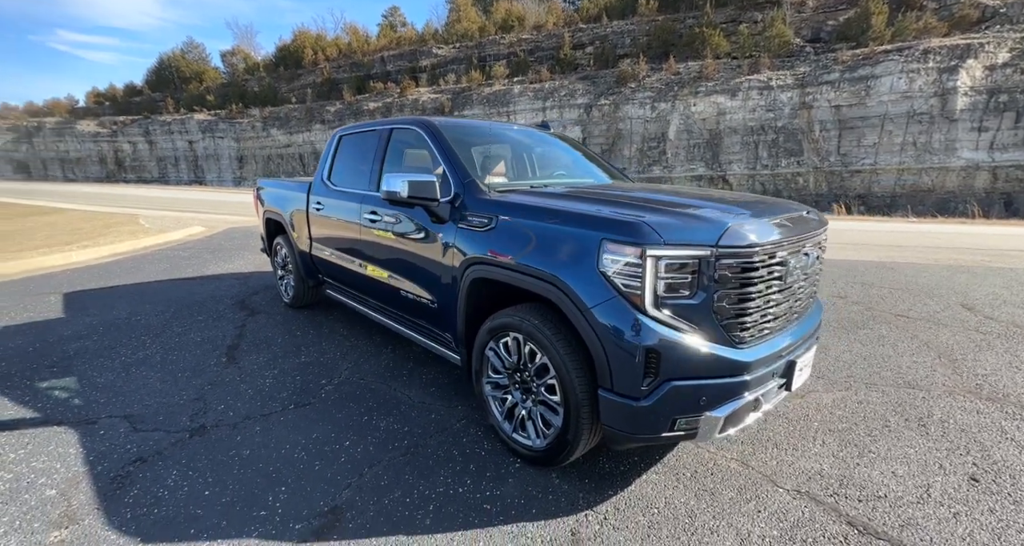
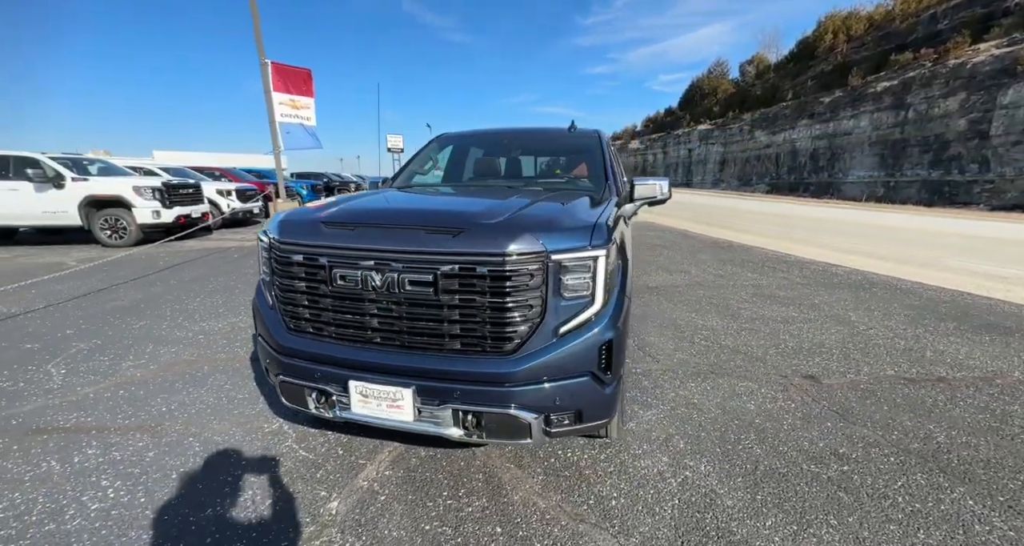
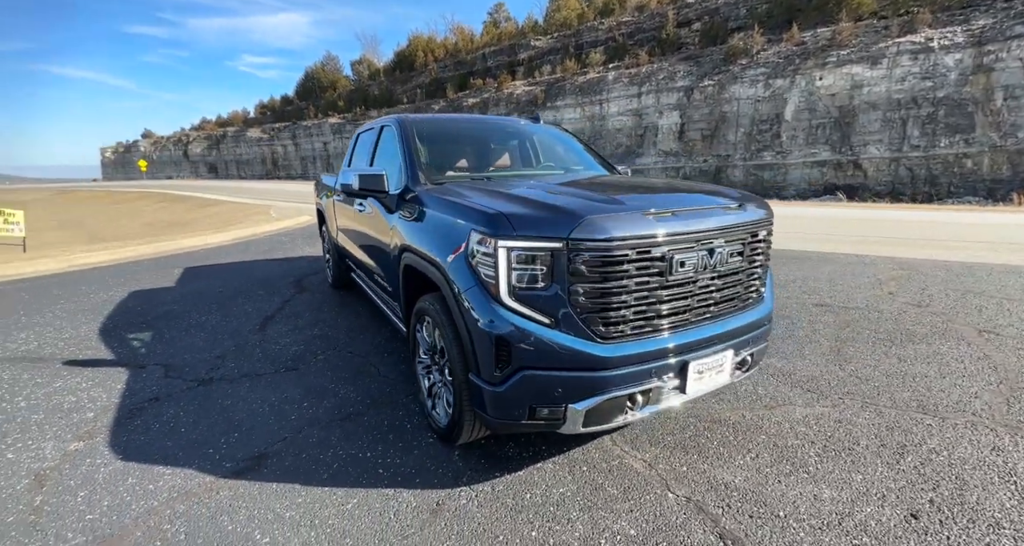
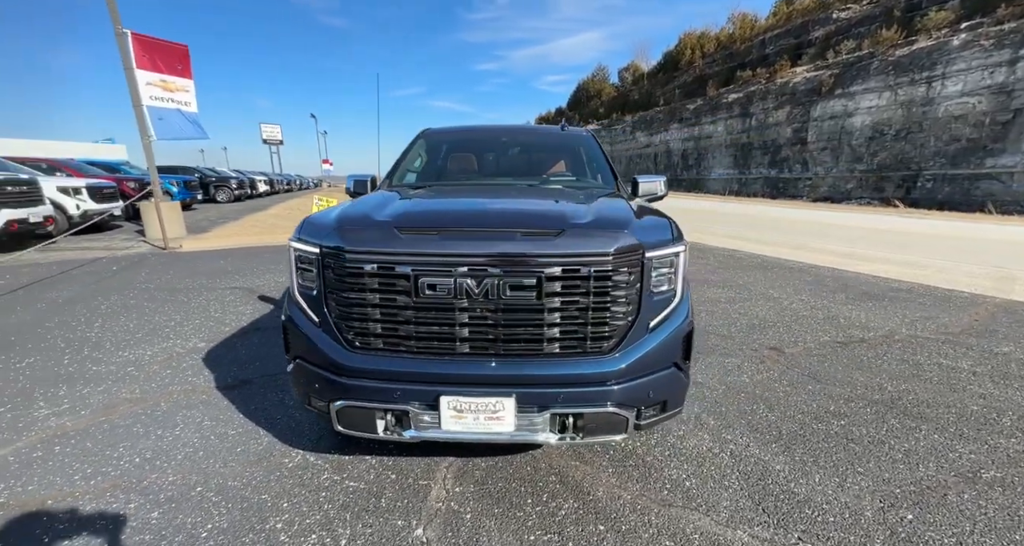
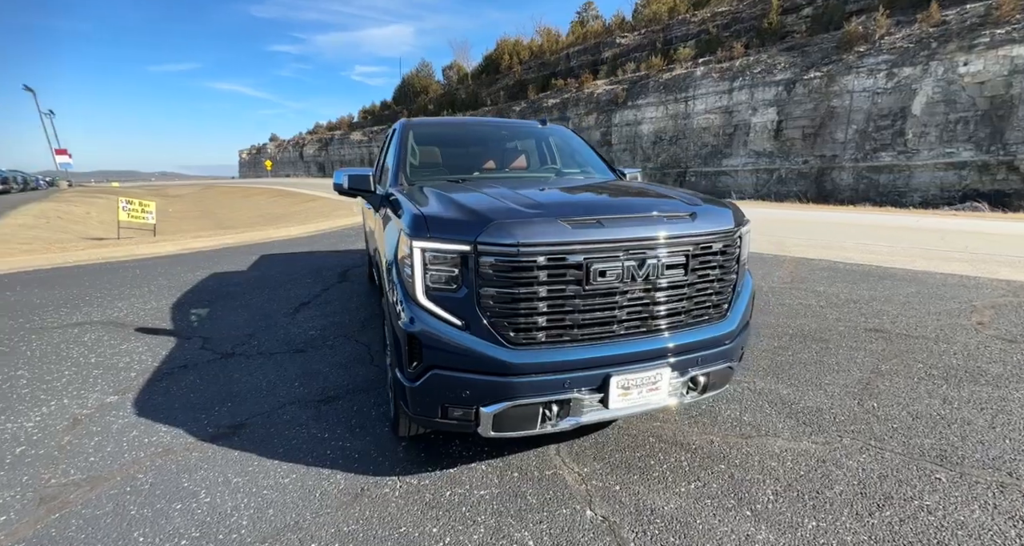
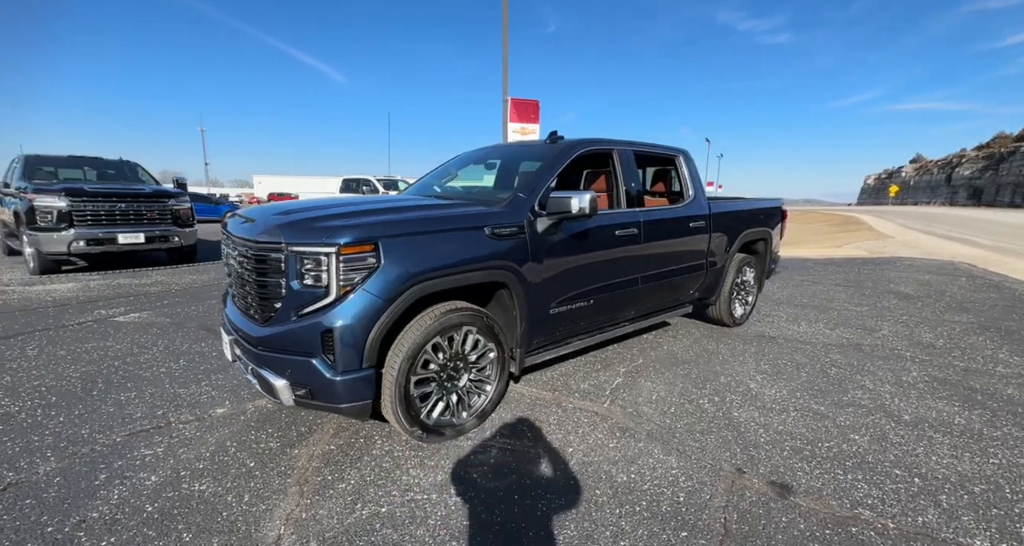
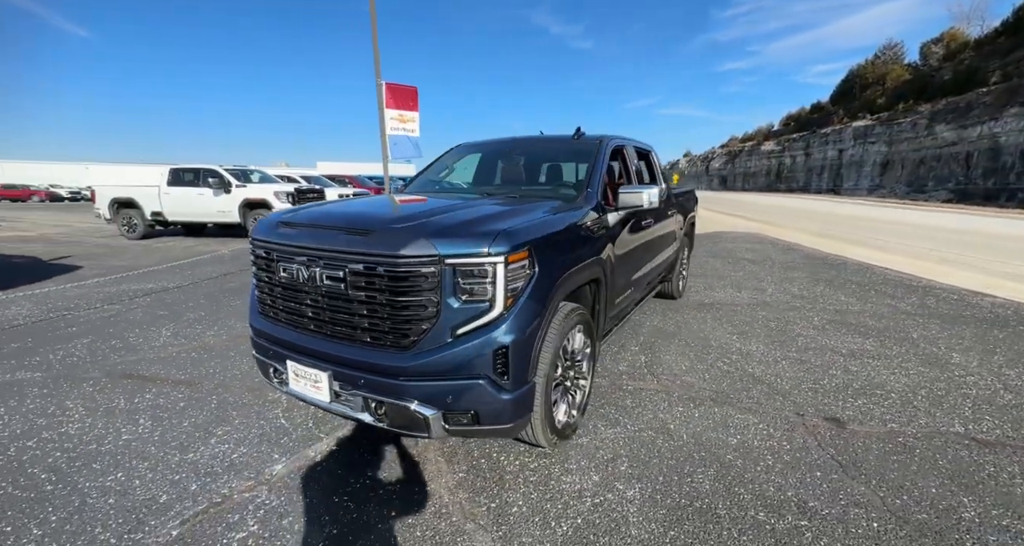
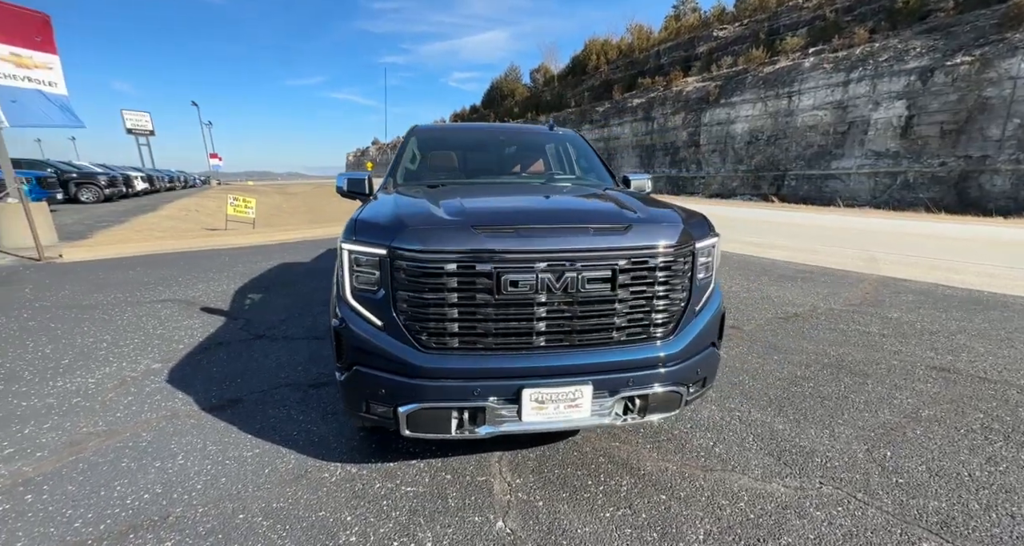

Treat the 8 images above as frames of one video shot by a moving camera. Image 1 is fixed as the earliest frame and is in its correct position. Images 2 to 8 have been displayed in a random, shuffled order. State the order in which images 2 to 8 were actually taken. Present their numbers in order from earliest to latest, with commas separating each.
3, 5, 8, 4, 2, 7, 6
